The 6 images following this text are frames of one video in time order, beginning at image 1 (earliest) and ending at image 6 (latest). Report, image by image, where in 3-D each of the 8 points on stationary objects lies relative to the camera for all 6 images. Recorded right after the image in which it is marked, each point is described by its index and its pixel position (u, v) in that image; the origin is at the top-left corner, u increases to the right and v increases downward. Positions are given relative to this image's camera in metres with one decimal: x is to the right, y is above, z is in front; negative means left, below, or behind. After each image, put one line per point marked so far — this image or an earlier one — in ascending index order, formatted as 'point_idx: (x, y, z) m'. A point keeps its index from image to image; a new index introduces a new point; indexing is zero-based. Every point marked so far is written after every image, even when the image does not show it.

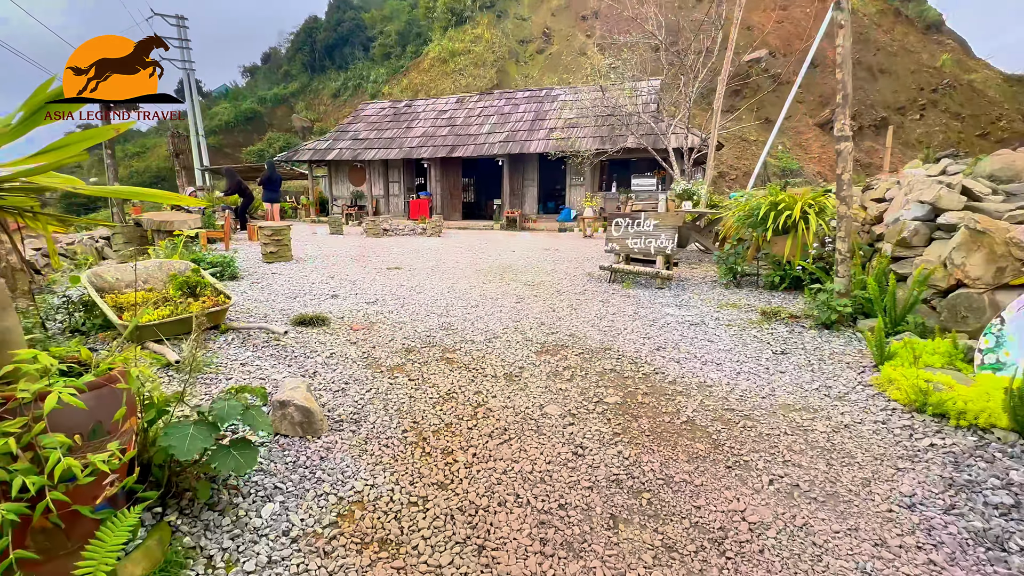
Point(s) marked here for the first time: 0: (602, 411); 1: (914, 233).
0: (+0.5, -0.6, +2.4) m
1: (+2.9, +0.4, +3.3) m
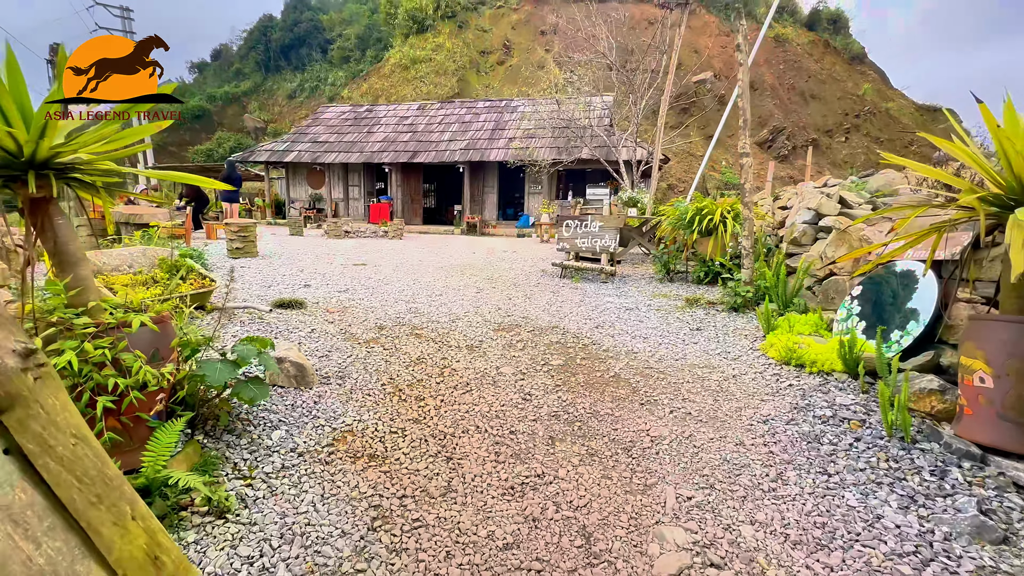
0: (+0.2, -0.5, +2.9) m
1: (+2.6, +0.5, +4.1) m
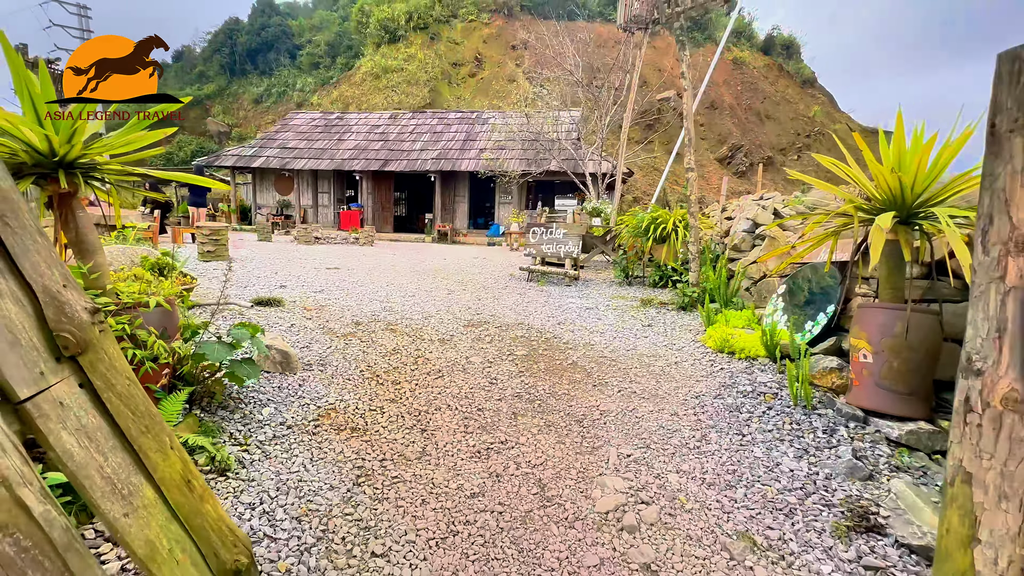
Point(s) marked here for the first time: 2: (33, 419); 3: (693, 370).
0: (0.0, -0.5, +3.2) m
1: (+2.3, +0.5, +4.5) m
2: (-1.0, -0.3, +1.0) m
3: (+1.2, -0.5, +3.0) m
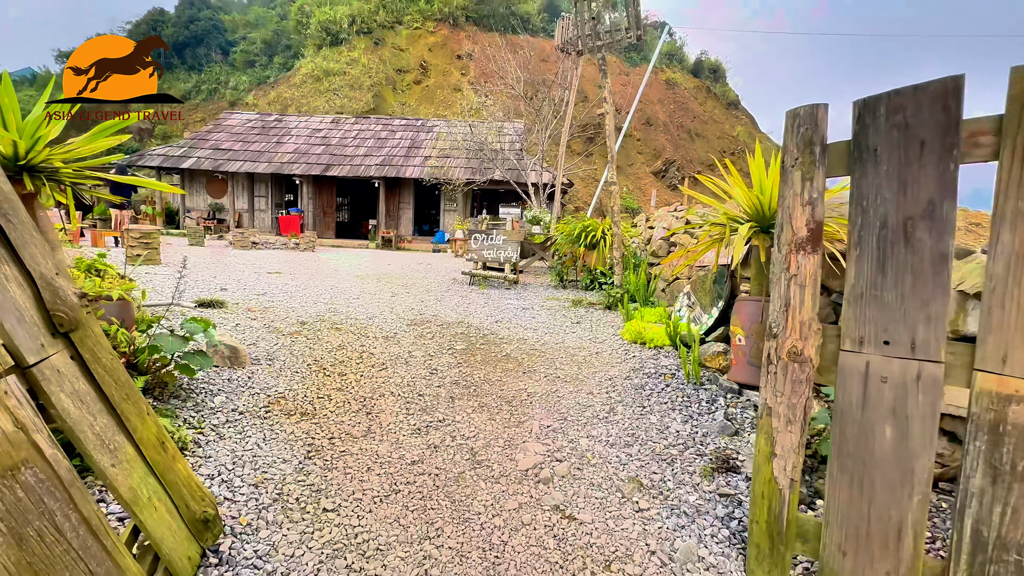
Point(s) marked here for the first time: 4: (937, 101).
0: (-0.5, -0.5, +3.5) m
1: (+1.7, +0.5, +5.1) m
2: (-1.2, -0.2, +1.2) m
3: (+0.7, -0.5, +3.4) m
4: (+1.2, +0.5, +1.3) m
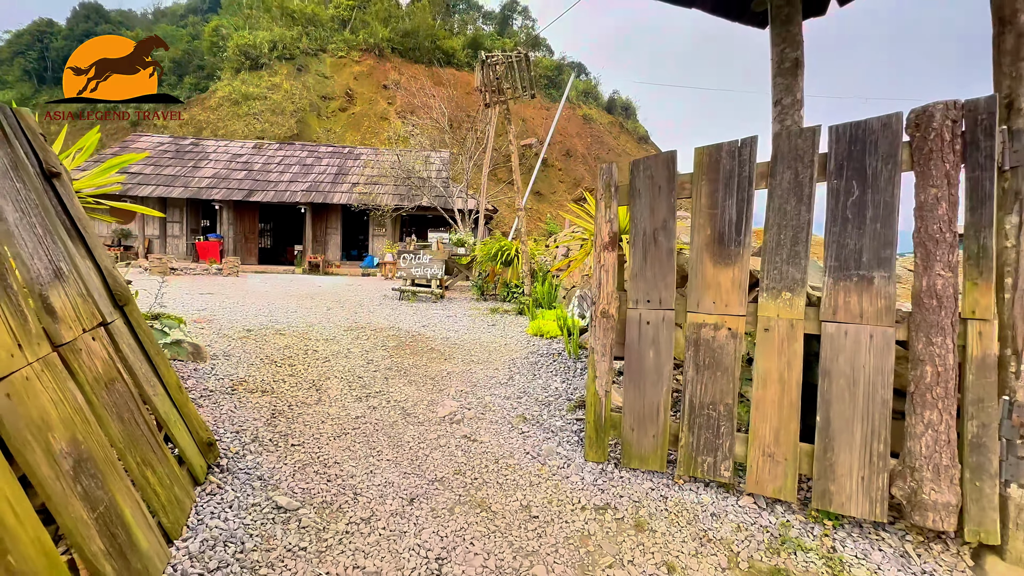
0: (-1.2, -0.6, +4.2) m
1: (+0.6, +0.4, +6.2) m
2: (-1.6, -0.2, +1.8) m
3: (0.0, -0.6, +4.3) m
4: (+0.8, +0.6, +2.3) m
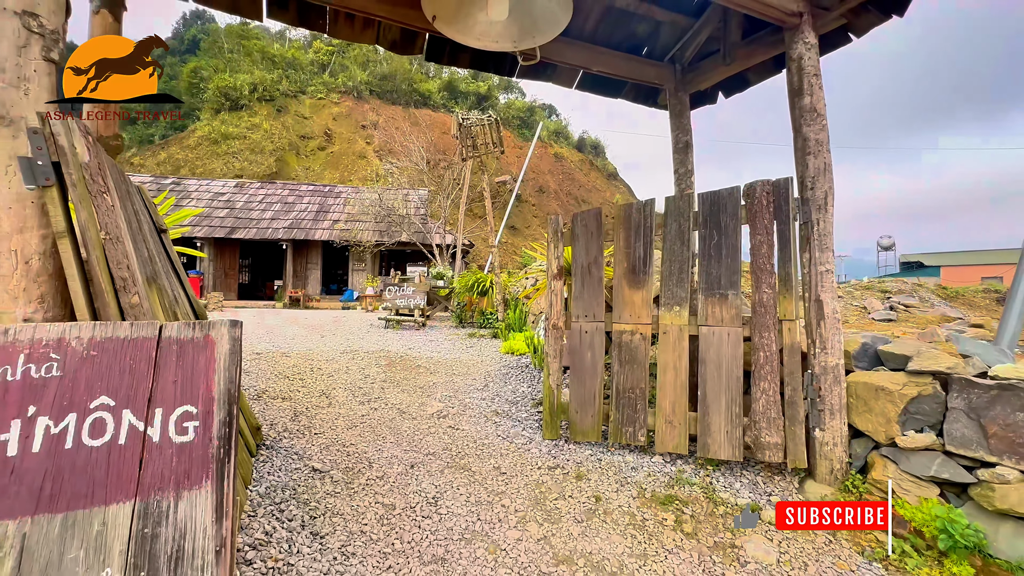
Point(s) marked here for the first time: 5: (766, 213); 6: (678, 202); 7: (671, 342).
0: (-1.4, -0.8, +4.9) m
1: (+0.3, -0.1, +7.0) m
2: (-1.7, -0.3, +2.5) m
3: (-0.3, -0.8, +5.0) m
4: (+0.6, +0.5, +3.2) m
5: (+1.5, +0.4, +2.7) m
6: (+1.1, +0.6, +2.9) m
7: (+1.0, -0.3, +2.9) m
